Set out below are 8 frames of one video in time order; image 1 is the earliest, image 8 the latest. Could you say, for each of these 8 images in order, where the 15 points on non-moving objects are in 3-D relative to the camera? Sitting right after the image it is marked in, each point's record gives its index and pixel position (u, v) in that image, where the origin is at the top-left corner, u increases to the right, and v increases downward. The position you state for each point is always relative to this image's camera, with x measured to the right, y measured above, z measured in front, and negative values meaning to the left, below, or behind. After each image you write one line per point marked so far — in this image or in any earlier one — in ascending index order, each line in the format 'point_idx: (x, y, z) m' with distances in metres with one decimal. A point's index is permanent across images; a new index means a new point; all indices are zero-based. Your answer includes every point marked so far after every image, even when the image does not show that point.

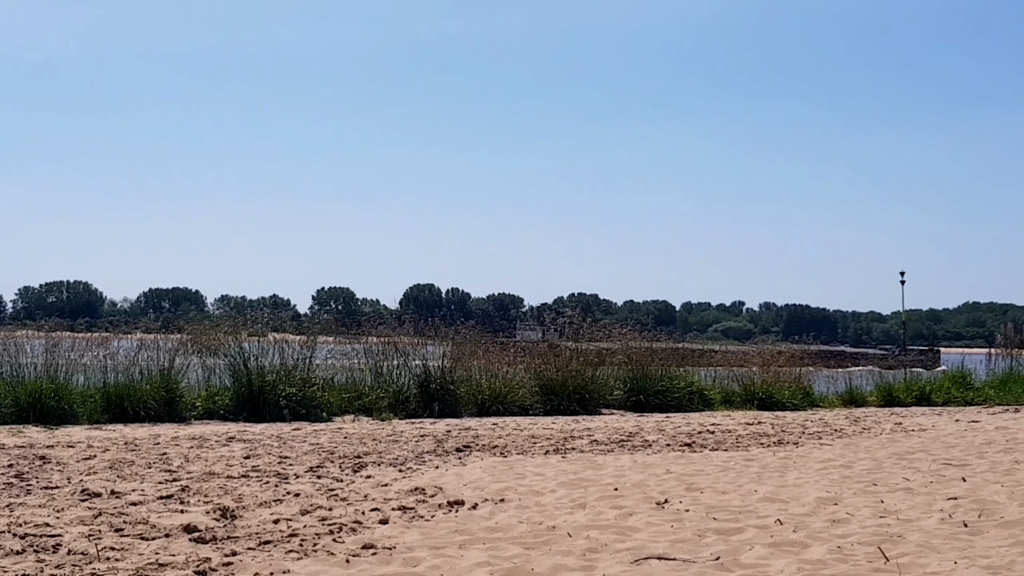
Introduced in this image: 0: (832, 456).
0: (+2.7, -1.5, +7.8) m
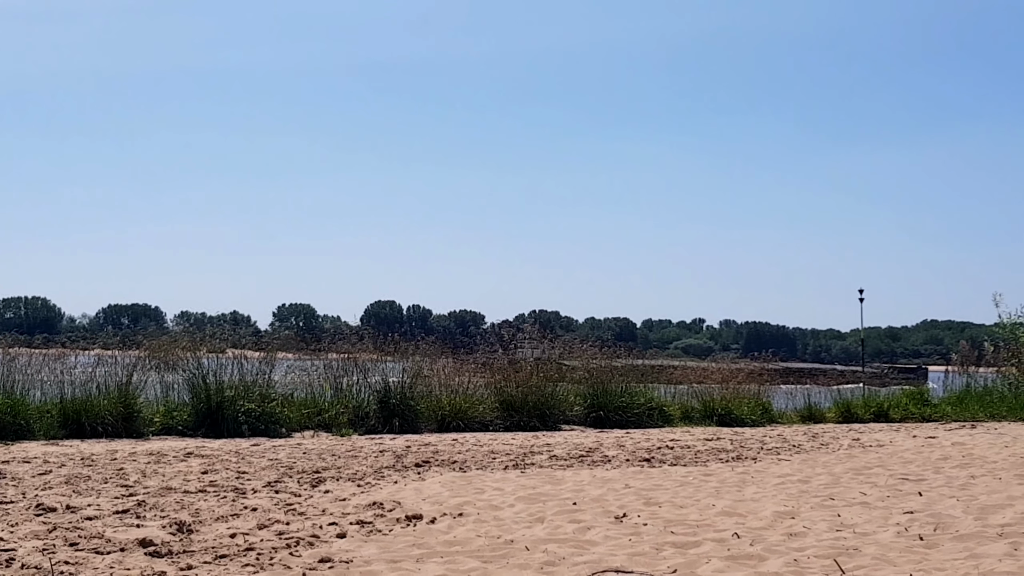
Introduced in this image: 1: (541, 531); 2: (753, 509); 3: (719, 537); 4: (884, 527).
0: (+2.4, -1.6, +7.9) m
1: (+0.2, -1.9, +6.8) m
2: (+2.0, -1.8, +7.3) m
3: (+1.6, -1.9, +6.8) m
4: (+2.9, -1.9, +6.9) m
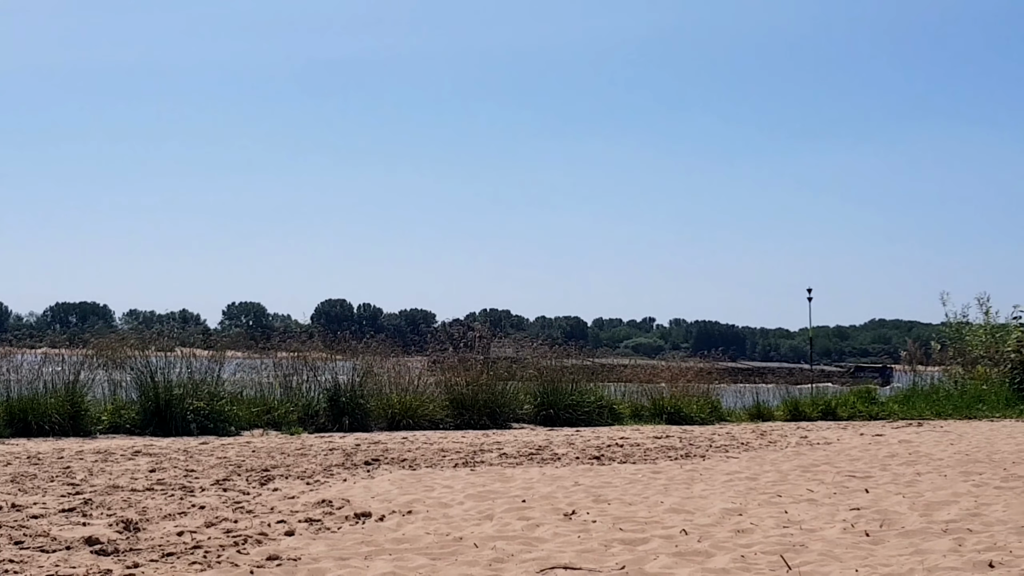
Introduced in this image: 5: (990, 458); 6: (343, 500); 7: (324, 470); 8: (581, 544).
0: (+2.0, -1.6, +7.9) m
1: (-0.2, -1.9, +6.9) m
2: (+1.6, -1.8, +7.3) m
3: (+1.2, -1.9, +6.9) m
4: (+2.6, -1.9, +7.0) m
5: (+4.3, -1.6, +8.1) m
6: (-1.4, -1.7, +7.2) m
7: (-1.7, -1.6, +7.7) m
8: (+0.5, -1.9, +6.6) m
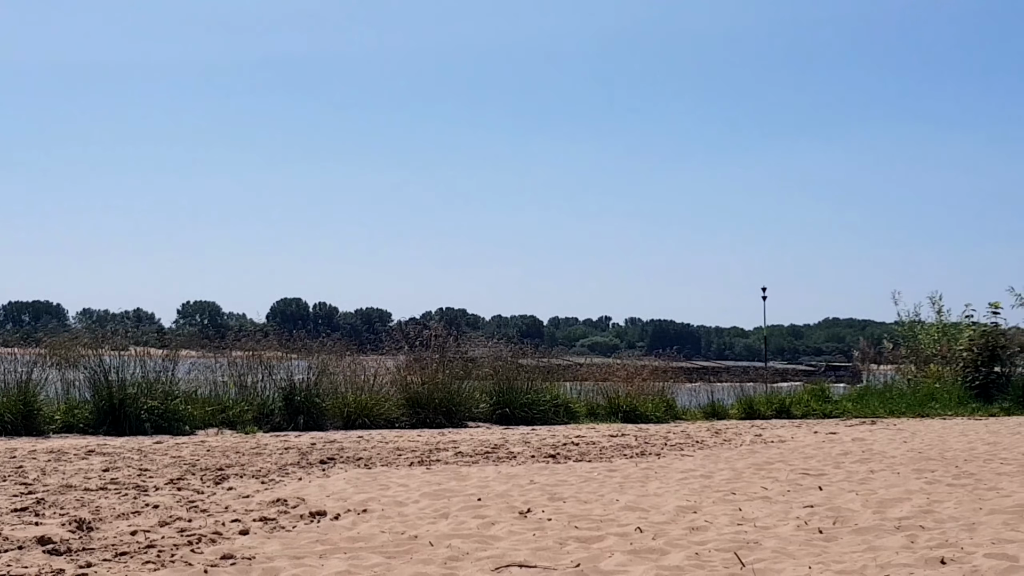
0: (+1.6, -1.6, +8.0) m
1: (-0.5, -1.9, +6.9) m
2: (+1.2, -1.8, +7.4) m
3: (+0.9, -1.9, +6.9) m
4: (+2.2, -1.9, +7.1) m
5: (+3.9, -1.5, +8.2) m
6: (-1.8, -1.7, +7.2) m
7: (-2.1, -1.6, +7.7) m
8: (+0.2, -1.9, +6.7) m
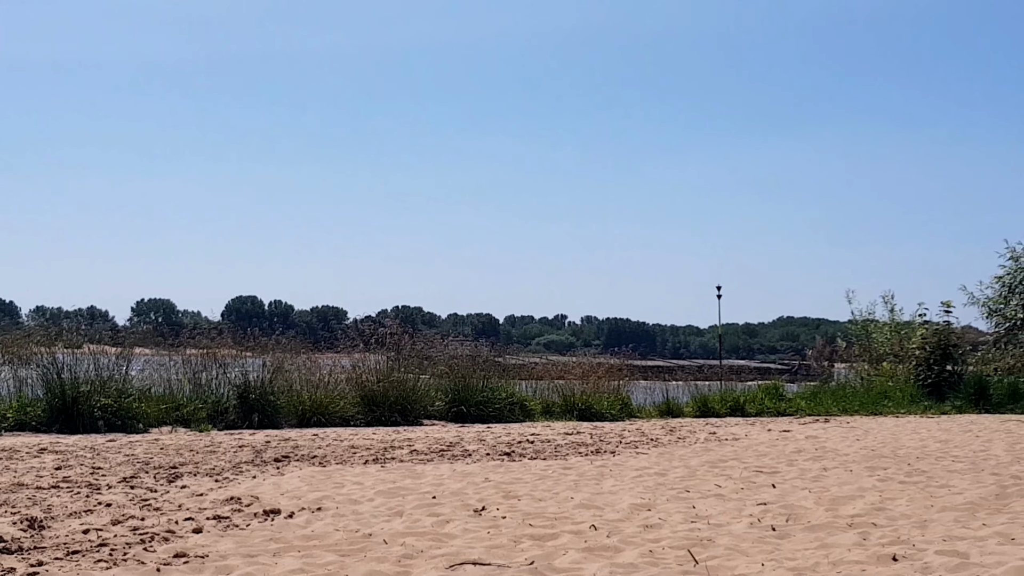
0: (+1.3, -1.6, +8.0) m
1: (-0.9, -1.9, +6.9) m
2: (+0.8, -1.8, +7.4) m
3: (+0.5, -1.9, +6.9) m
4: (+1.8, -1.9, +7.1) m
5: (+3.6, -1.5, +8.2) m
6: (-2.1, -1.7, +7.2) m
7: (-2.4, -1.6, +7.7) m
8: (-0.2, -1.9, +6.7) m
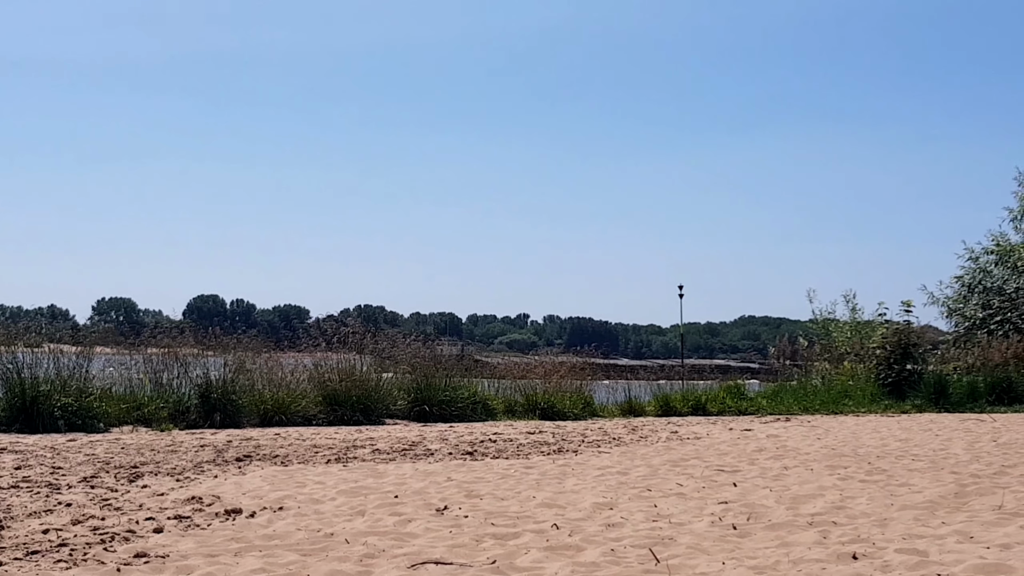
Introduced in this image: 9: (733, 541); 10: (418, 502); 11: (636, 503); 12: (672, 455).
0: (+0.9, -1.6, +8.1) m
1: (-1.2, -1.9, +6.9) m
2: (+0.5, -1.8, +7.4) m
3: (+0.2, -1.9, +7.0) m
4: (+1.5, -1.9, +7.2) m
5: (+3.3, -1.5, +8.3) m
6: (-2.4, -1.7, +7.2) m
7: (-2.7, -1.6, +7.7) m
8: (-0.5, -1.9, +6.7) m
9: (+1.7, -2.0, +6.8) m
10: (-0.8, -1.8, +7.3) m
11: (+1.1, -1.8, +7.3) m
12: (+1.6, -1.6, +8.4) m
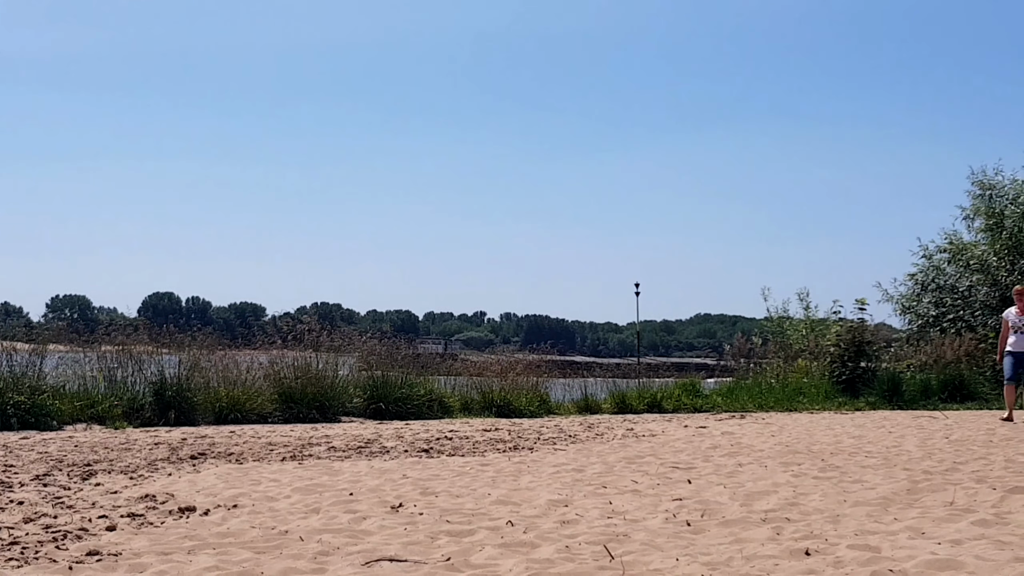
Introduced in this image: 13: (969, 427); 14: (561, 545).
0: (+0.6, -1.6, +8.1) m
1: (-1.5, -1.8, +6.9) m
2: (+0.2, -1.8, +7.5) m
3: (-0.2, -1.9, +7.0) m
4: (+1.2, -1.8, +7.2) m
5: (+2.9, -1.5, +8.3) m
6: (-2.8, -1.7, +7.2) m
7: (-3.1, -1.5, +7.7) m
8: (-0.8, -1.9, +6.8) m
9: (+1.3, -1.9, +6.9) m
10: (-1.1, -1.8, +7.3) m
11: (+0.7, -1.8, +7.4) m
12: (+1.2, -1.6, +8.5) m
13: (+5.7, -1.8, +11.1) m
14: (+0.3, -2.0, +6.7) m
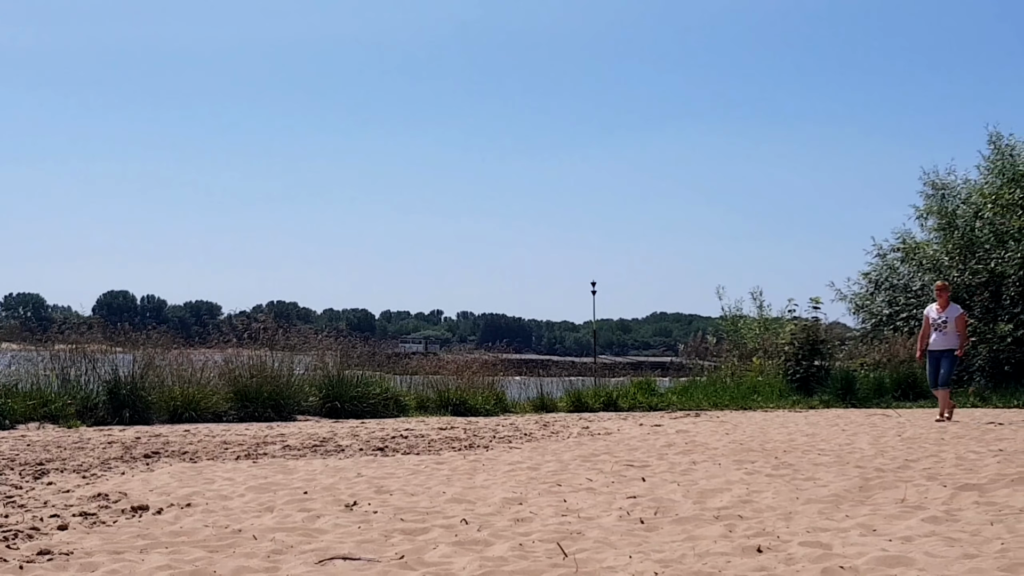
0: (+0.2, -1.6, +8.1) m
1: (-1.9, -1.8, +7.0) m
2: (-0.2, -1.8, +7.5) m
3: (-0.5, -1.9, +7.0) m
4: (+0.8, -1.8, +7.2) m
5: (+2.5, -1.5, +8.4) m
6: (-3.2, -1.7, +7.2) m
7: (-3.5, -1.5, +7.7) m
8: (-1.2, -1.9, +6.8) m
9: (+1.0, -1.9, +6.9) m
10: (-1.5, -1.8, +7.3) m
11: (+0.3, -1.8, +7.4) m
12: (+0.8, -1.6, +8.5) m
13: (+5.3, -1.7, +11.2) m
14: (0.0, -2.0, +6.7) m
